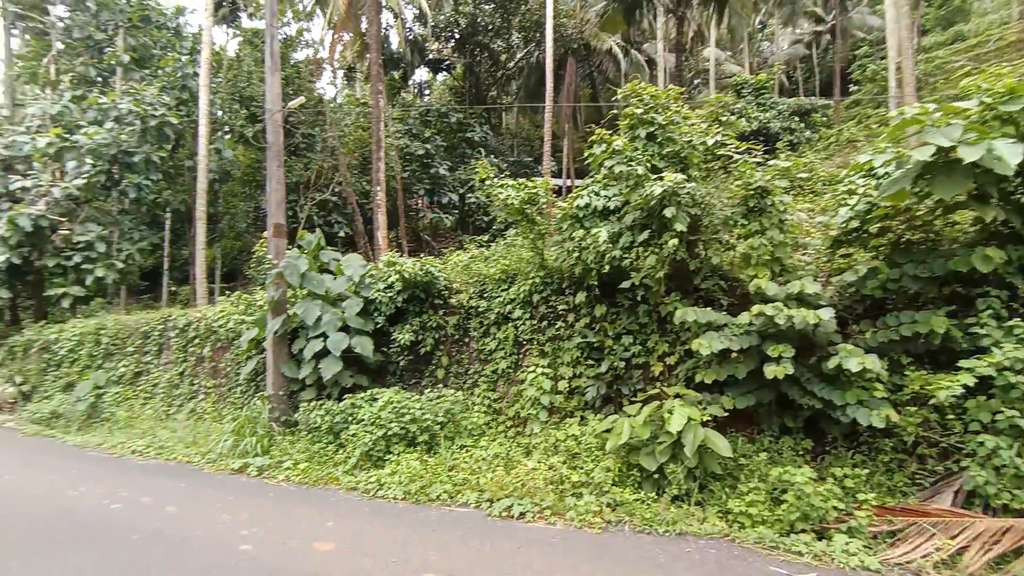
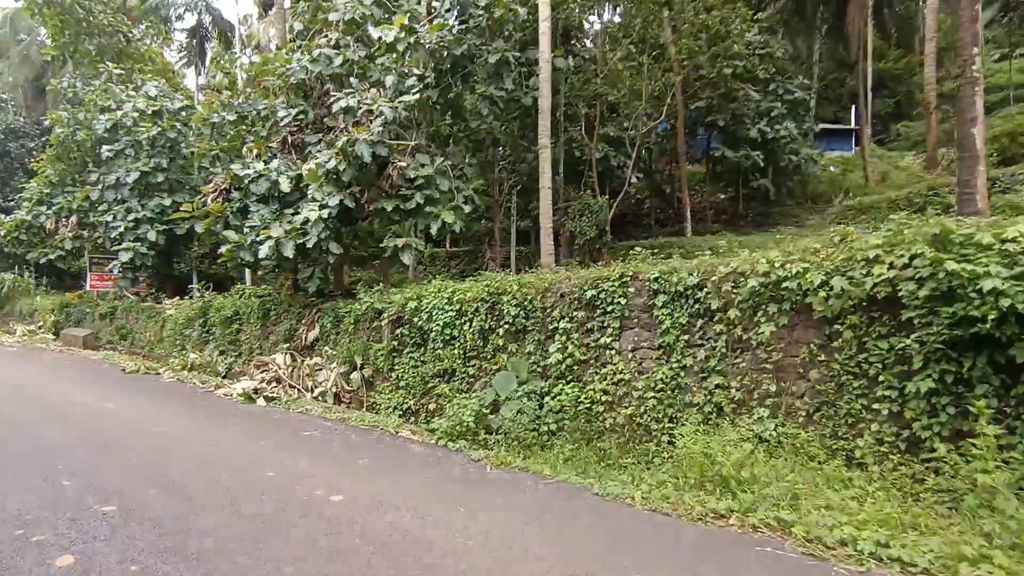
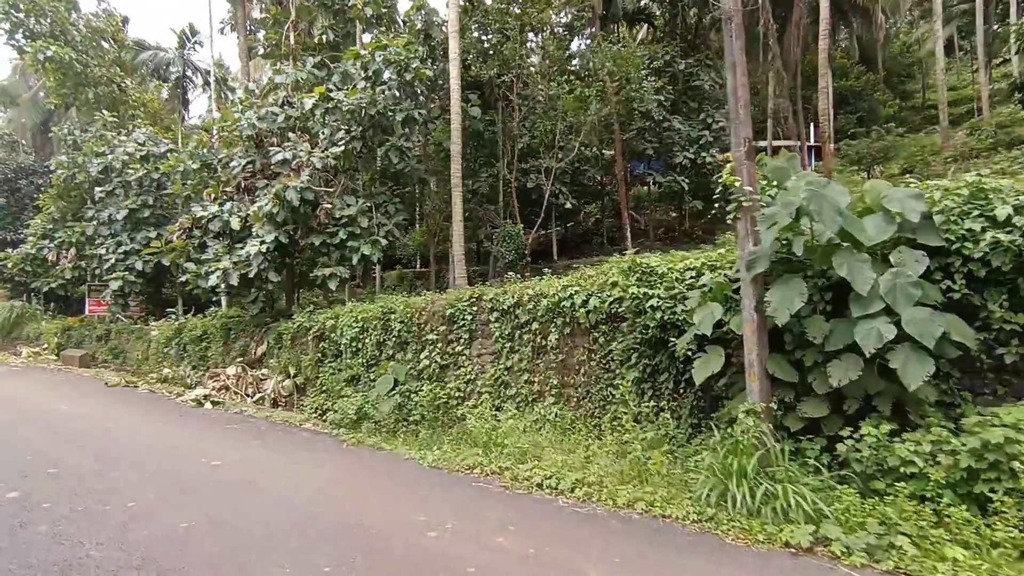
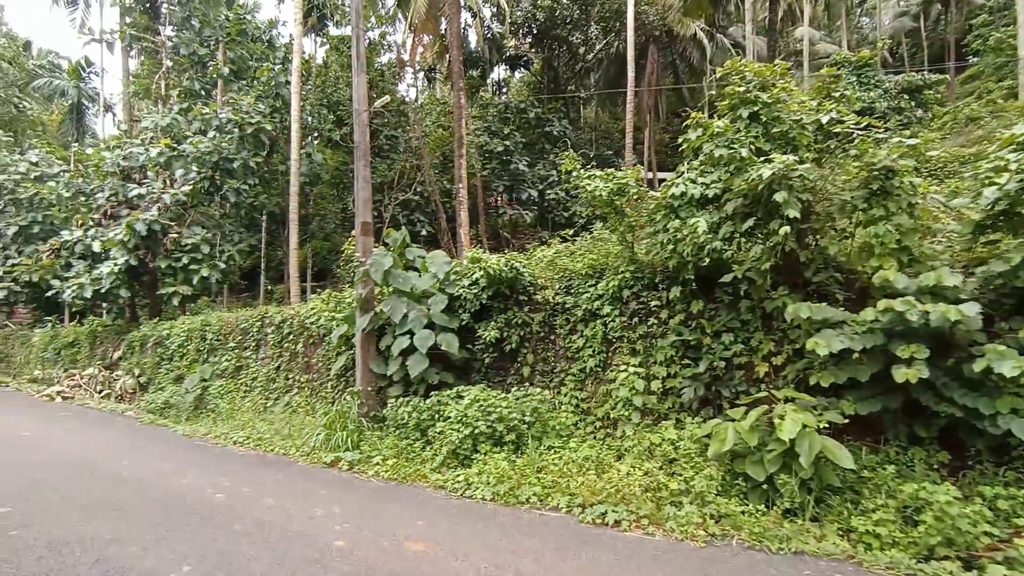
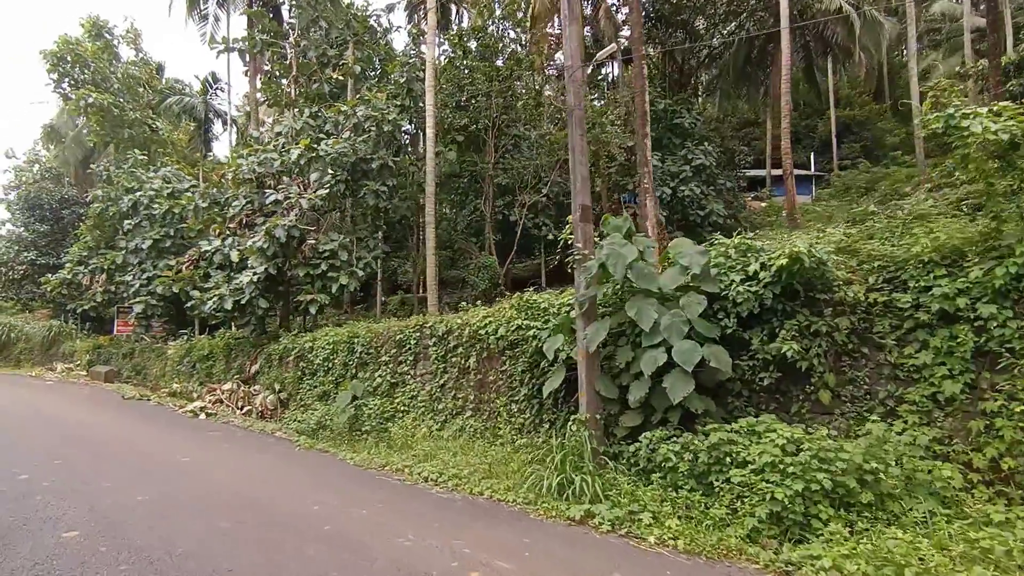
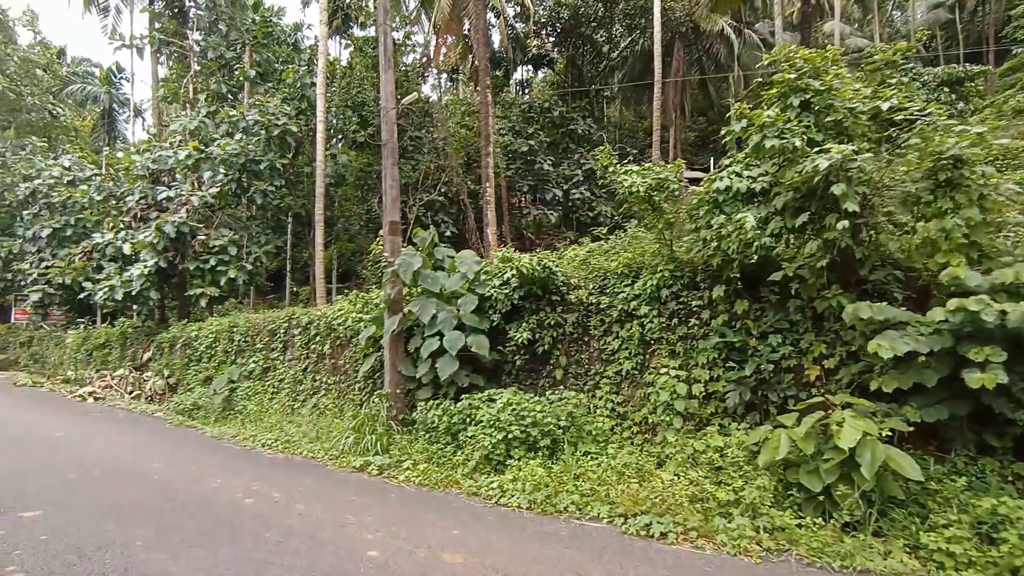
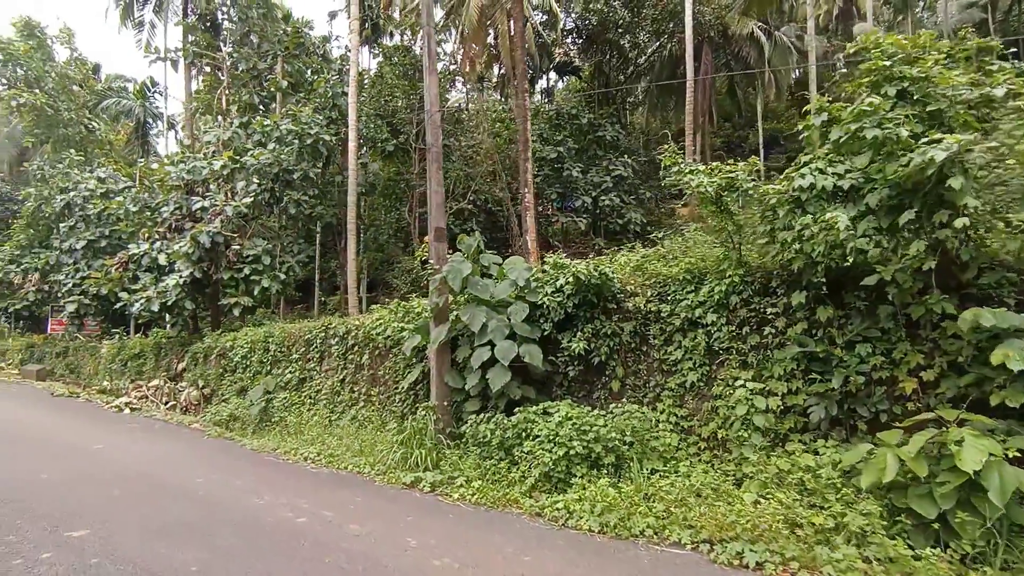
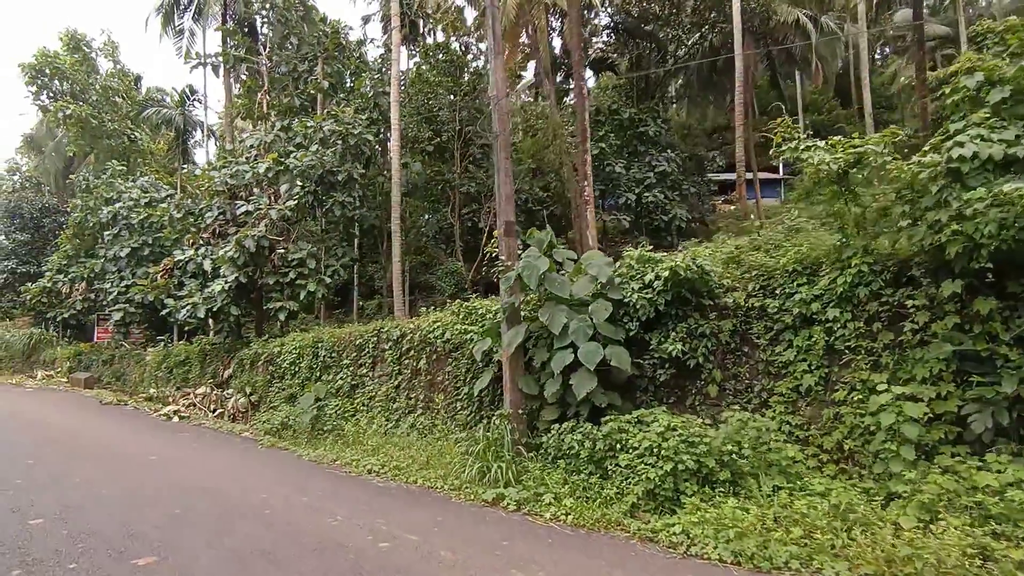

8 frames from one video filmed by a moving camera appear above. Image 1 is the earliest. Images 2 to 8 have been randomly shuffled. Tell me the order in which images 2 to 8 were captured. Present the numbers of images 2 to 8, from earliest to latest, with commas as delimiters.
4, 6, 7, 8, 5, 3, 2
